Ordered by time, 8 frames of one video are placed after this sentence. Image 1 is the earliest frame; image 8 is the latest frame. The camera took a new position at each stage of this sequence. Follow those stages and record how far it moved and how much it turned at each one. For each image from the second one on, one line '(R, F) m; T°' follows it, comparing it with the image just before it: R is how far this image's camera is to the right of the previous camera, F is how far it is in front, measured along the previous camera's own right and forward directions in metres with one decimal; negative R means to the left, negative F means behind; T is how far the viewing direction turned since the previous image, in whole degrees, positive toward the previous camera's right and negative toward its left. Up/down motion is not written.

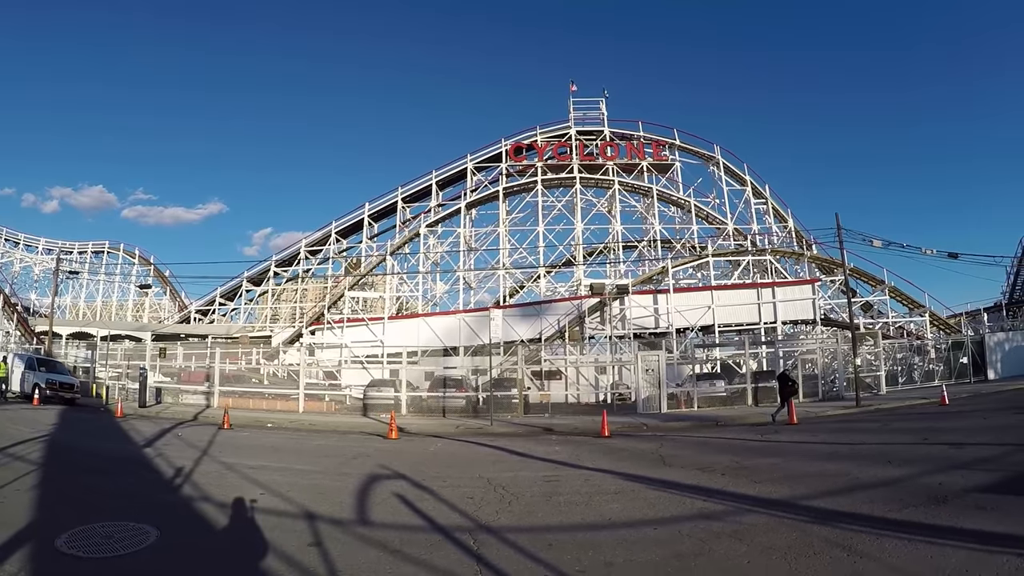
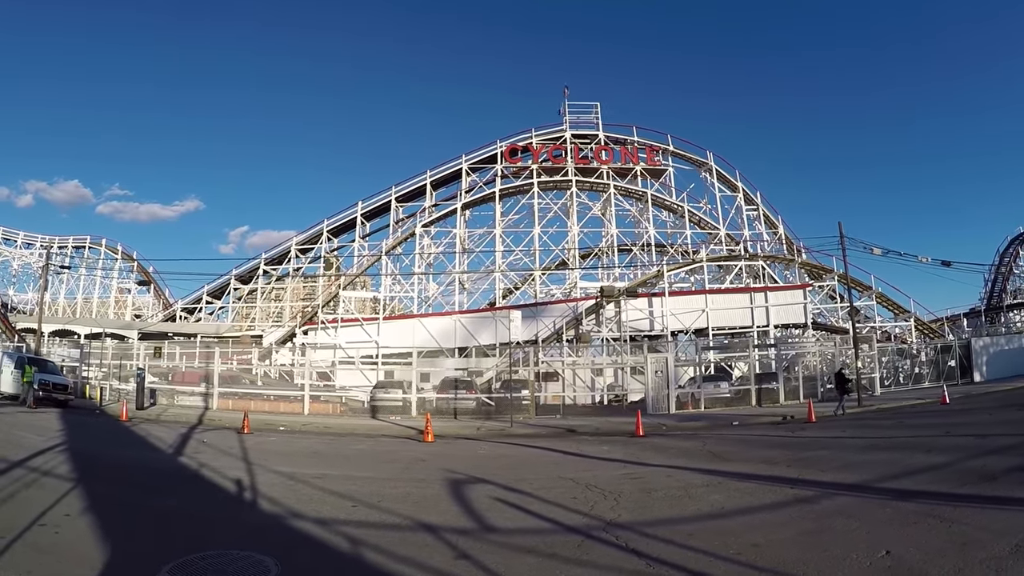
(-1.6, 0.0) m; +3°
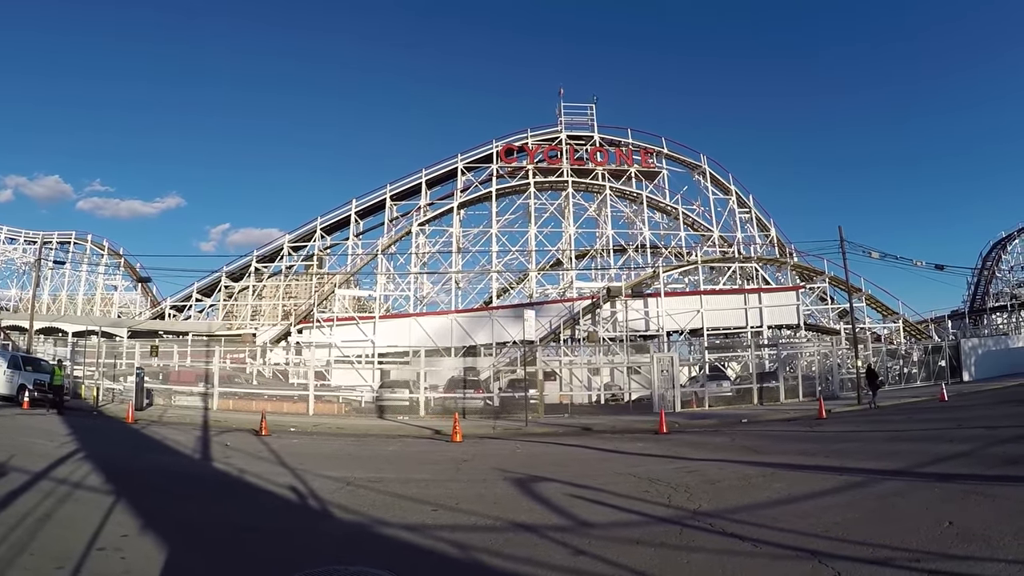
(-1.2, 0.0) m; +3°
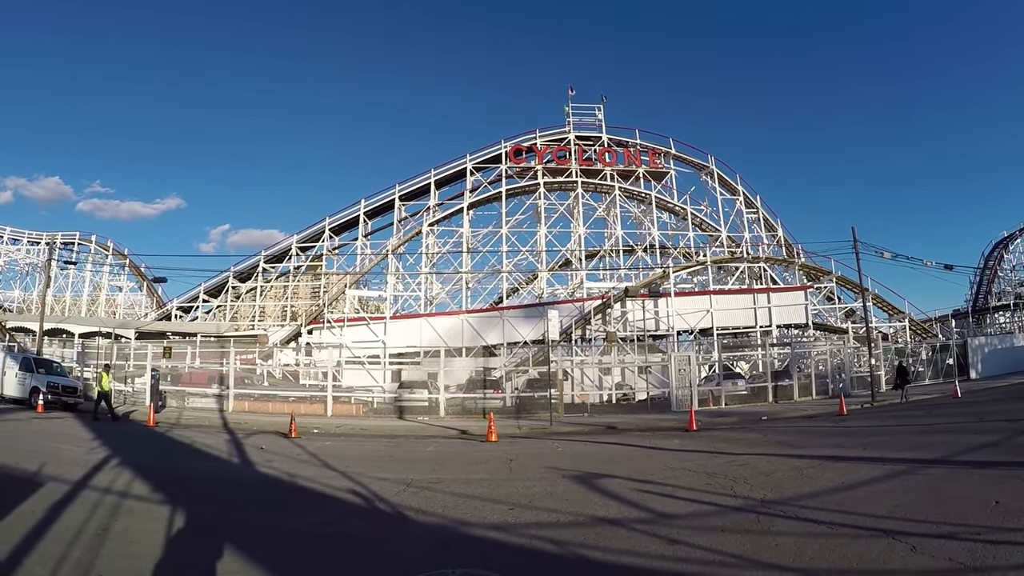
(-0.9, 0.0) m; +1°
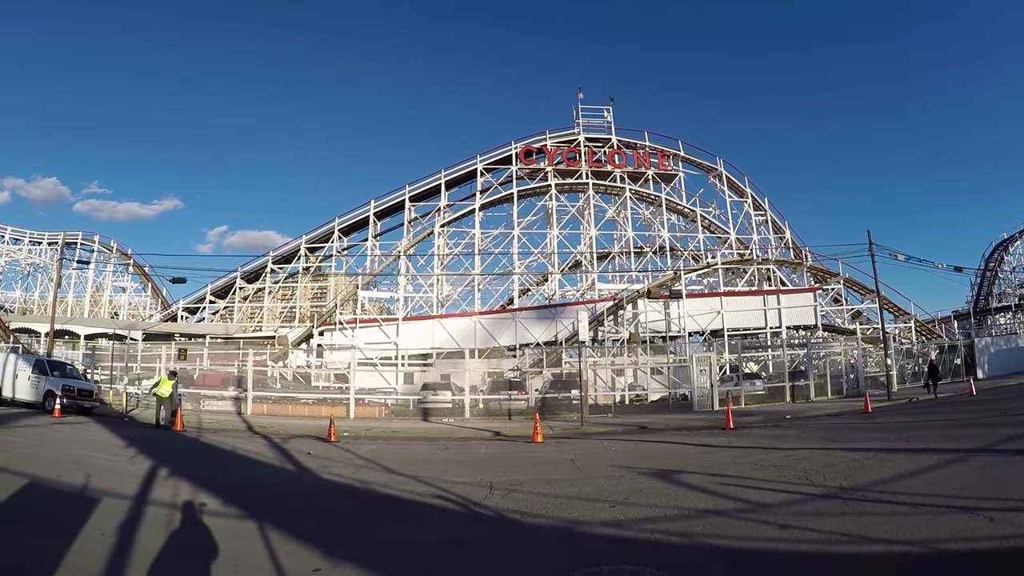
(-1.3, 0.0) m; +1°
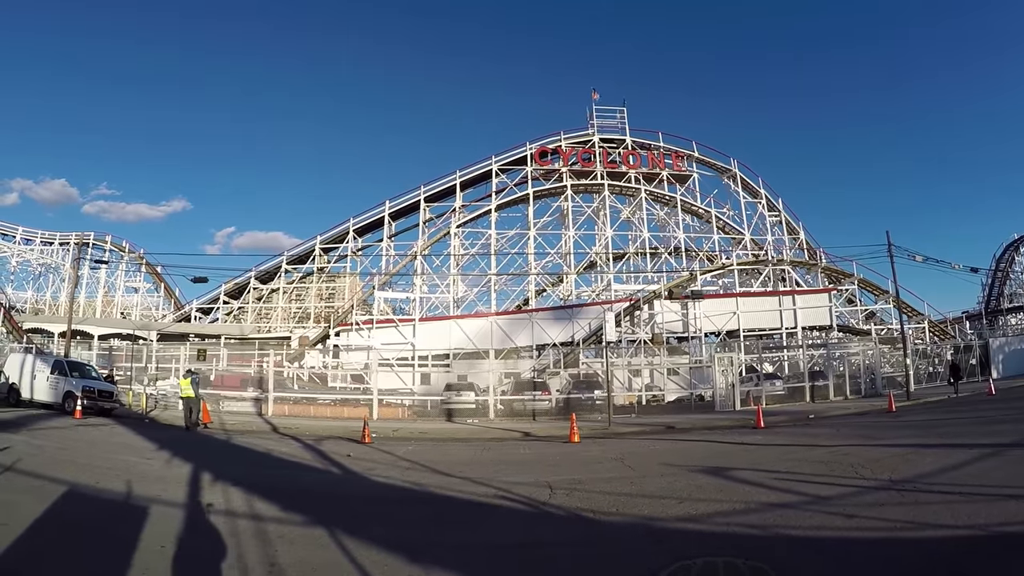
(-0.9, 0.0) m; 0°
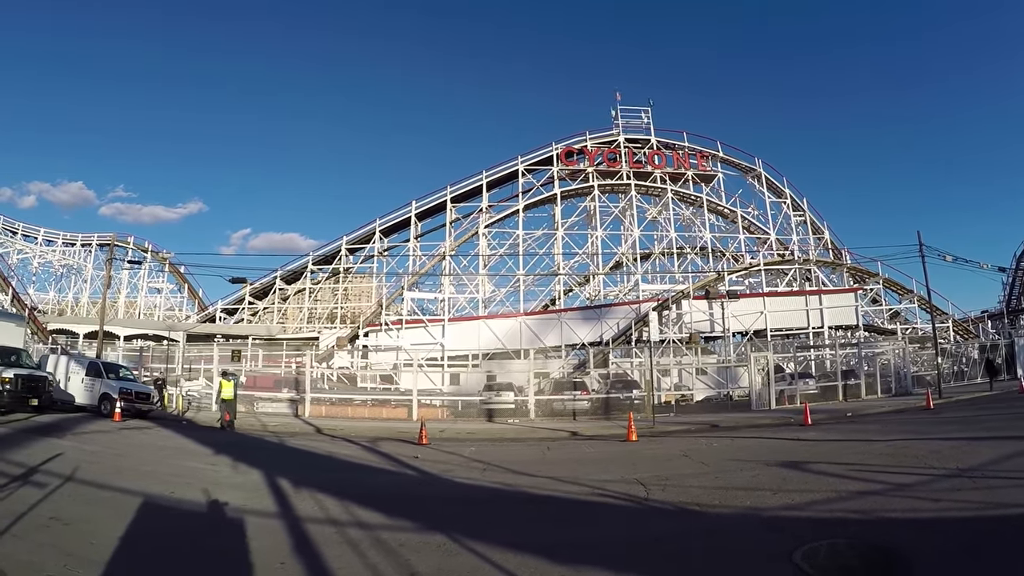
(-1.3, 0.0) m; 0°
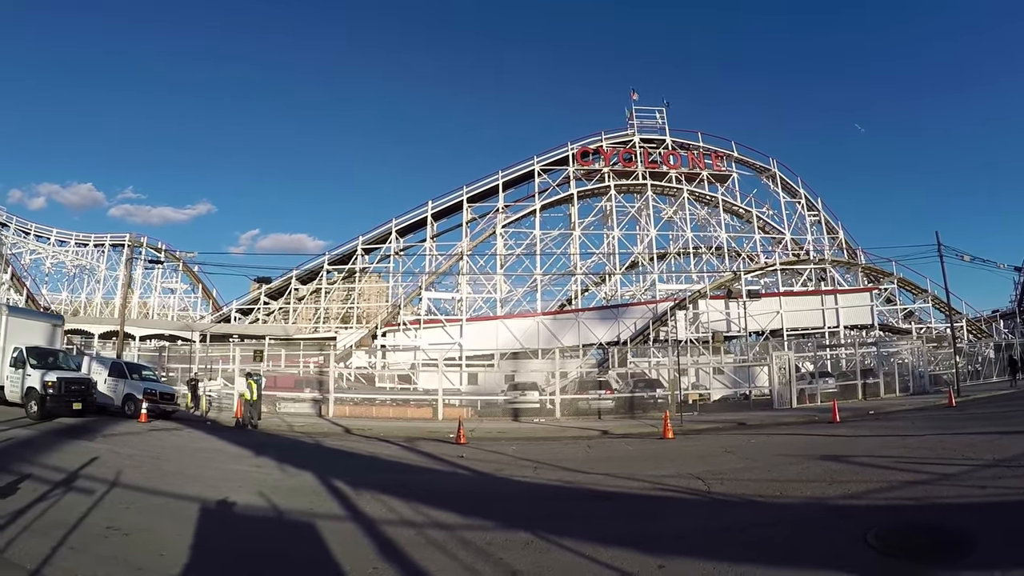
(-0.9, 0.0) m; 0°
